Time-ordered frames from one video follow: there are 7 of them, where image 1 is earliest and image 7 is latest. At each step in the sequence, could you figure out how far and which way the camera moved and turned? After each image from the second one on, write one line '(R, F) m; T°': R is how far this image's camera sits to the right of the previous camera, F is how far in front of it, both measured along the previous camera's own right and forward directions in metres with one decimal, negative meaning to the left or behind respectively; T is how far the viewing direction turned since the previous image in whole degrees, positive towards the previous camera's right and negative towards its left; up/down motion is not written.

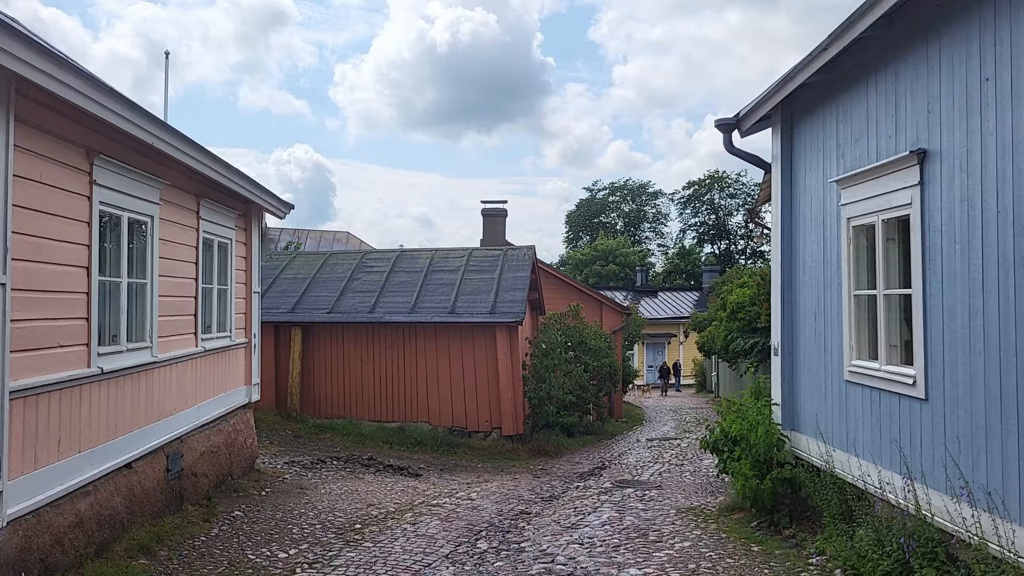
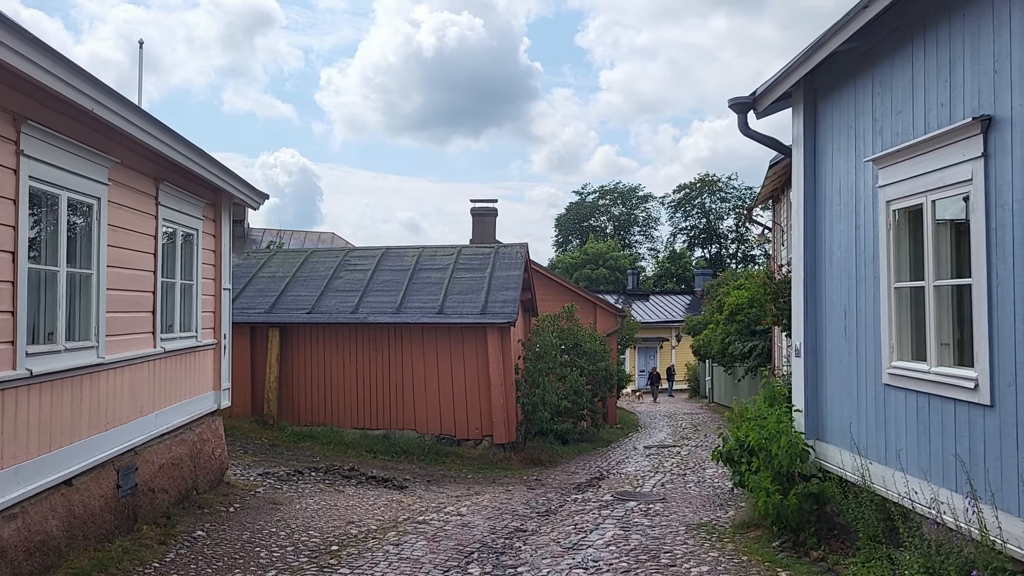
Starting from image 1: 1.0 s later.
(-0.1, +0.8) m; +1°
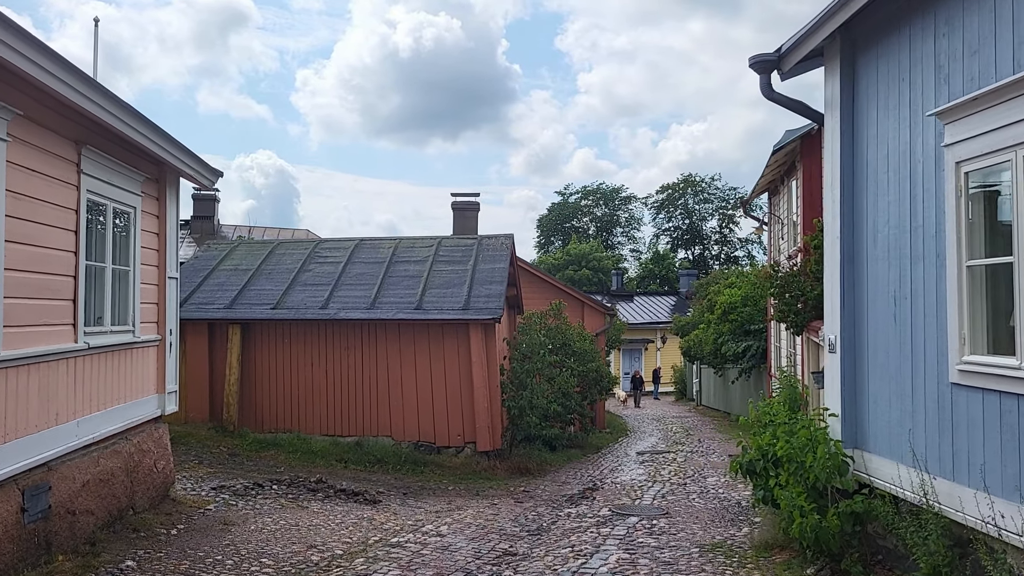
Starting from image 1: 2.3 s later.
(-0.1, +1.1) m; +1°
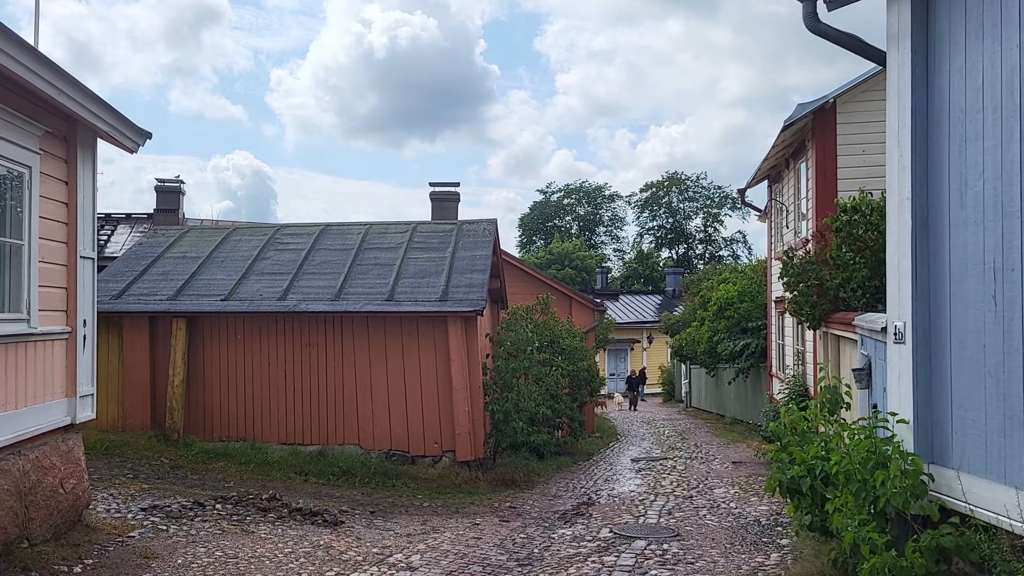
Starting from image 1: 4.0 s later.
(0.0, +1.3) m; +1°
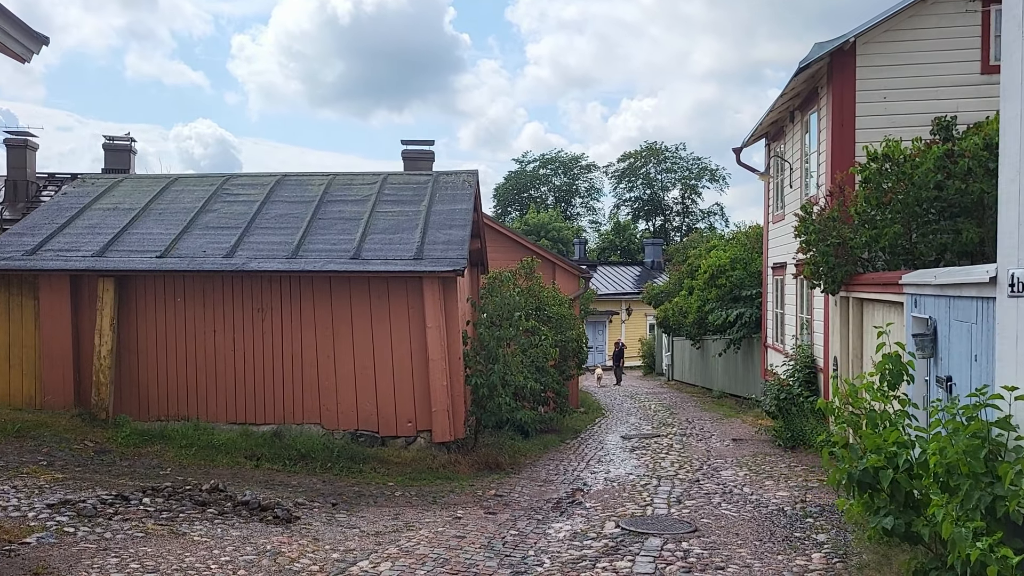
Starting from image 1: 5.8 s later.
(-0.1, +1.3) m; +2°
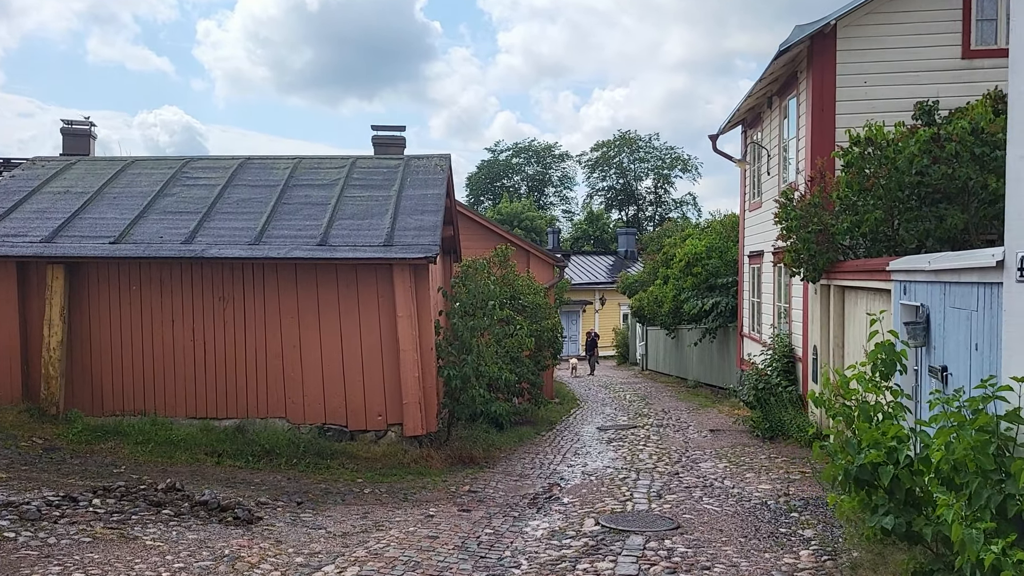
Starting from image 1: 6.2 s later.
(0.0, +0.3) m; +2°
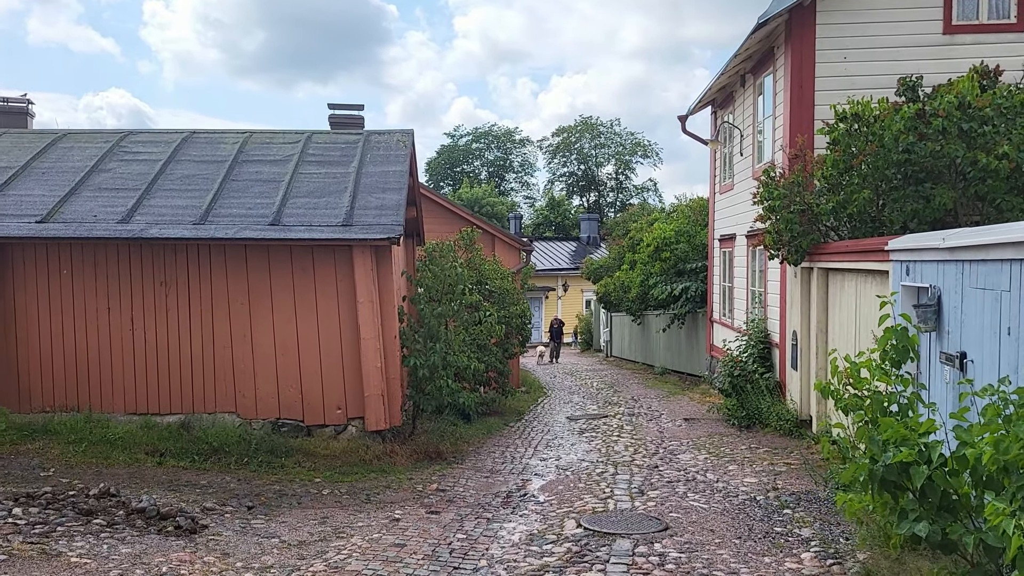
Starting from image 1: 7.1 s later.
(-0.1, +0.6) m; +3°
